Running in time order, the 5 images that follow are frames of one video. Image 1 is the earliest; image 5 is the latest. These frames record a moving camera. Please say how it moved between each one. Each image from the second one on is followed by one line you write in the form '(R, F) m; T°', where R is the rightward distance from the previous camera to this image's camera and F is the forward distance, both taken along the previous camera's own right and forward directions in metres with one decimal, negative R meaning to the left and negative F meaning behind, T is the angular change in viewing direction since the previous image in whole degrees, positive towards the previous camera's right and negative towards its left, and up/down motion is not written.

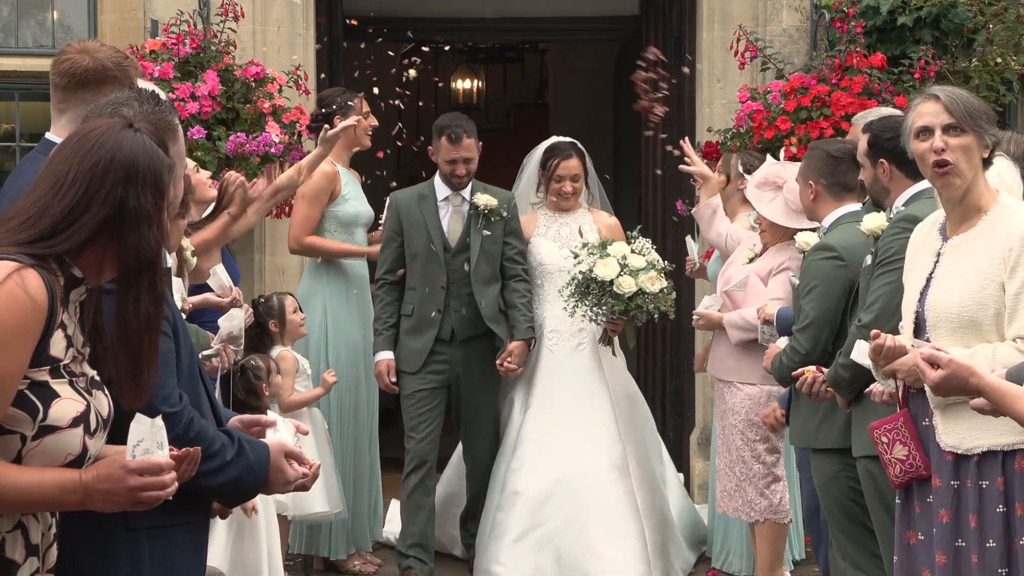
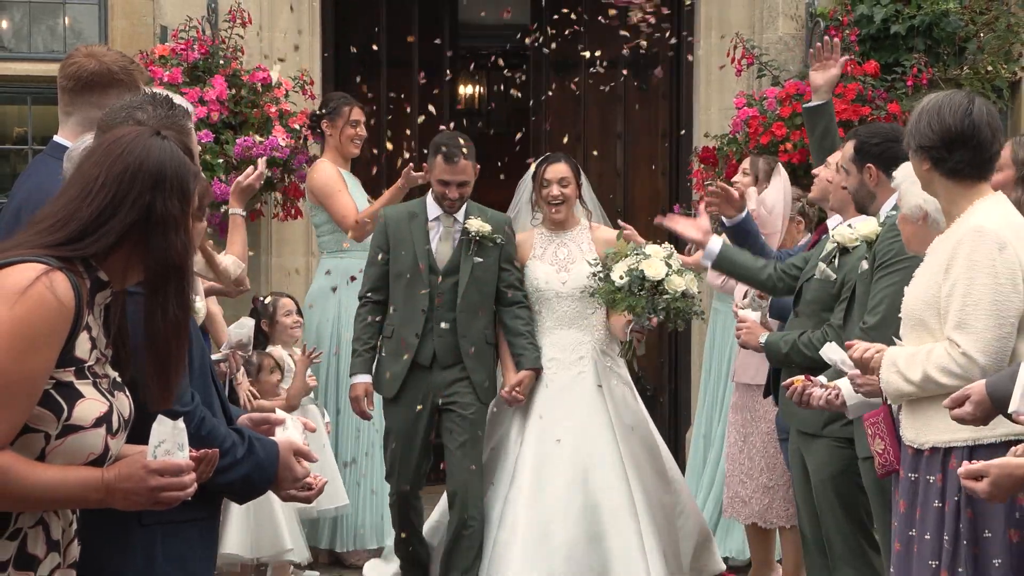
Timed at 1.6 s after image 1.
(0.0, -0.1) m; 0°
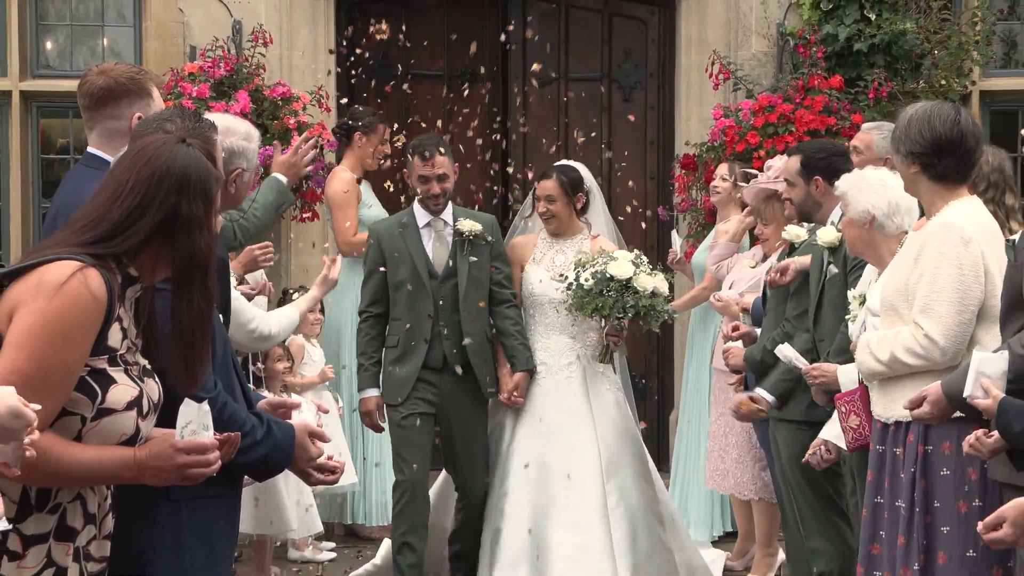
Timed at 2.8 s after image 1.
(+0.1, -0.5) m; 0°
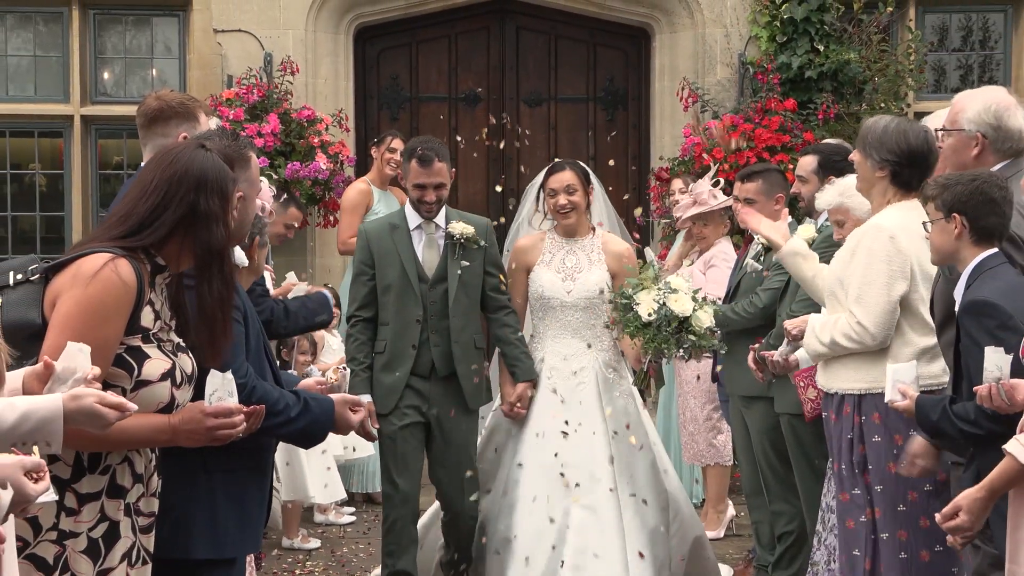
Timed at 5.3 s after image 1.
(+0.1, -0.8) m; -1°
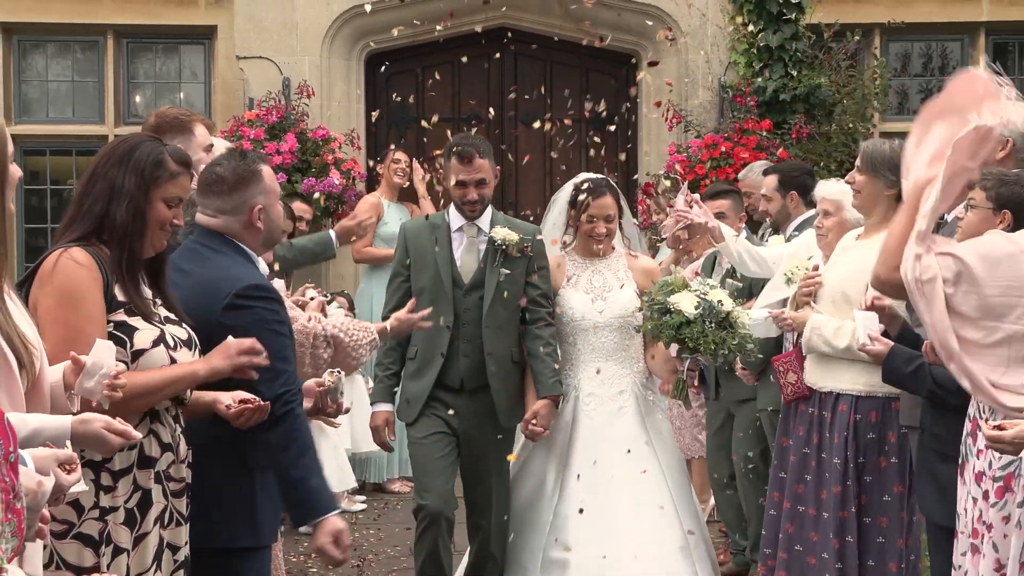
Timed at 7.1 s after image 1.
(+0.1, -0.6) m; -1°
